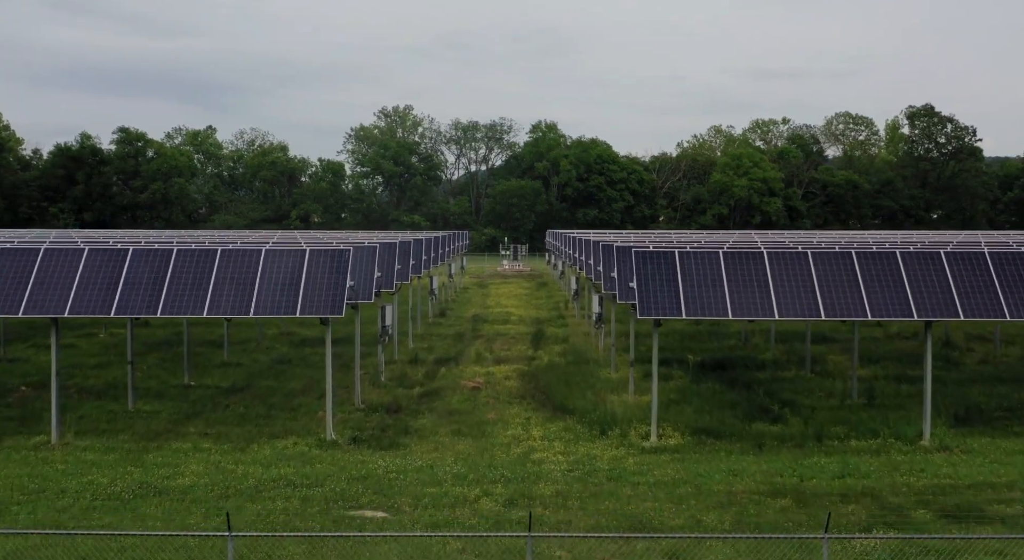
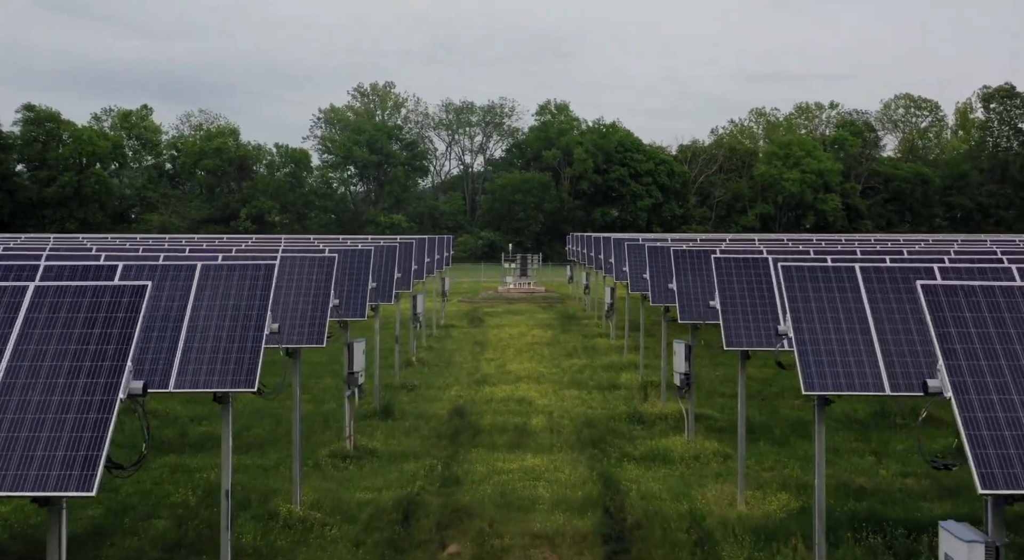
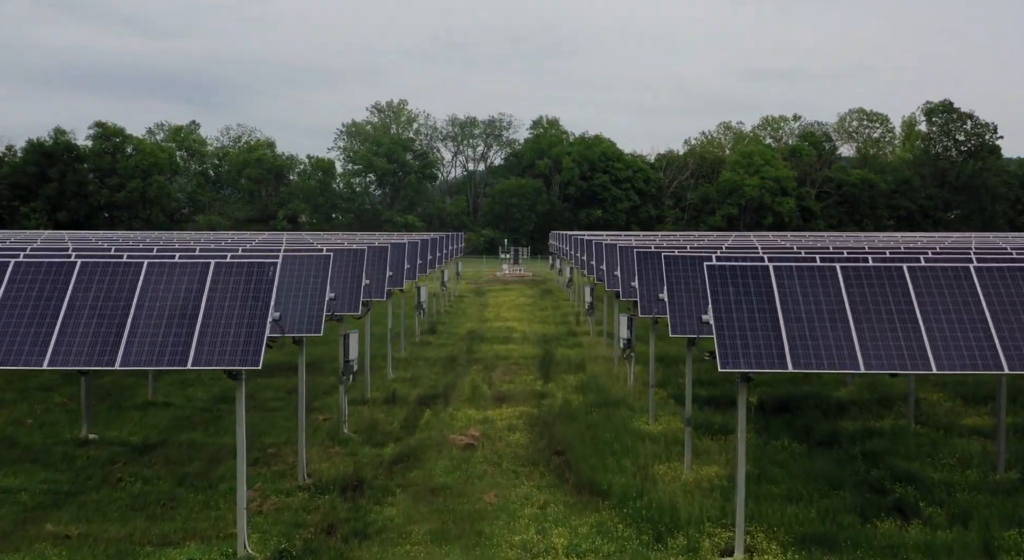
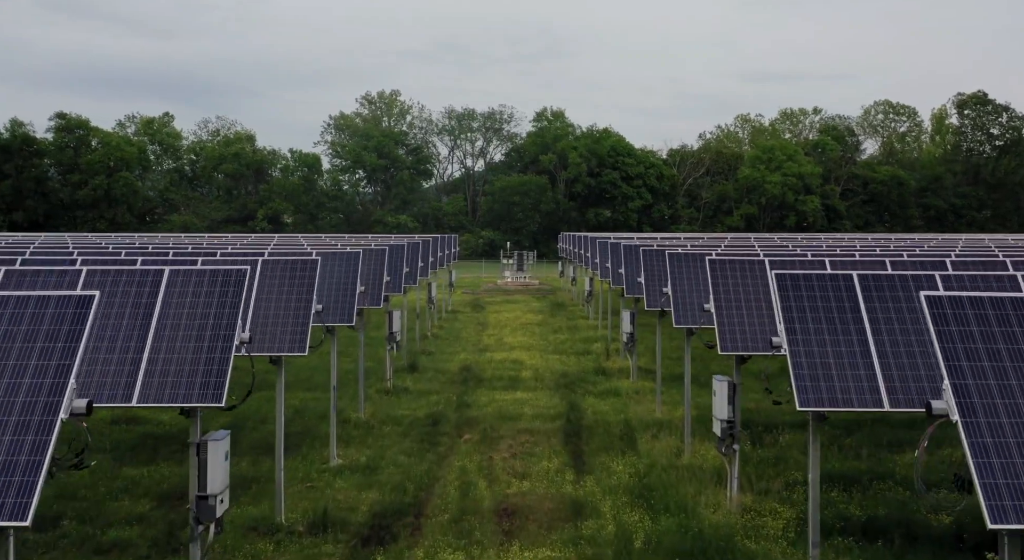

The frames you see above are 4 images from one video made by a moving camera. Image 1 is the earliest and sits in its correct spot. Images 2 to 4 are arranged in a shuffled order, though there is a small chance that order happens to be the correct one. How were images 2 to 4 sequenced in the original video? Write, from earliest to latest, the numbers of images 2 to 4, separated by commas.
3, 4, 2
